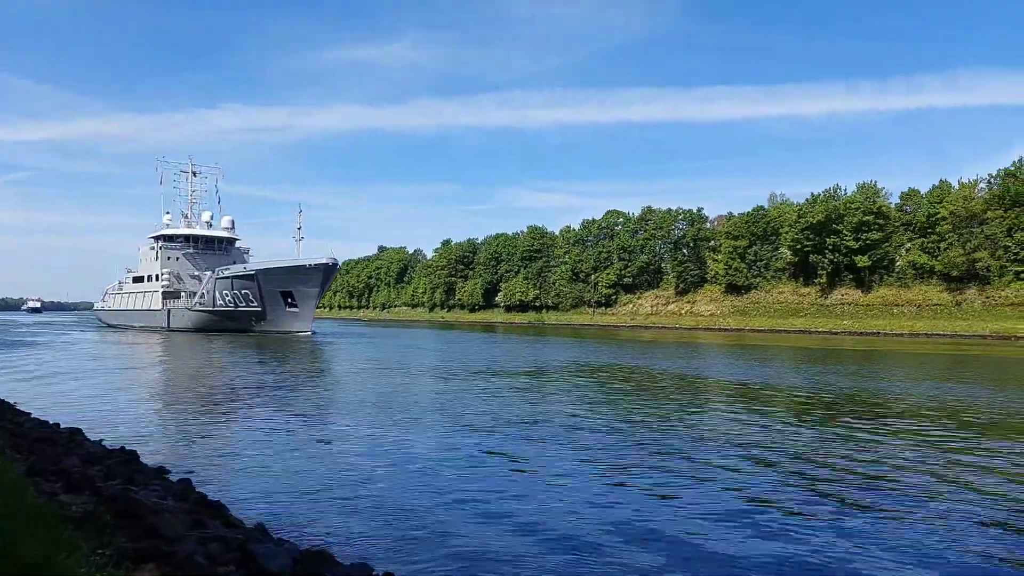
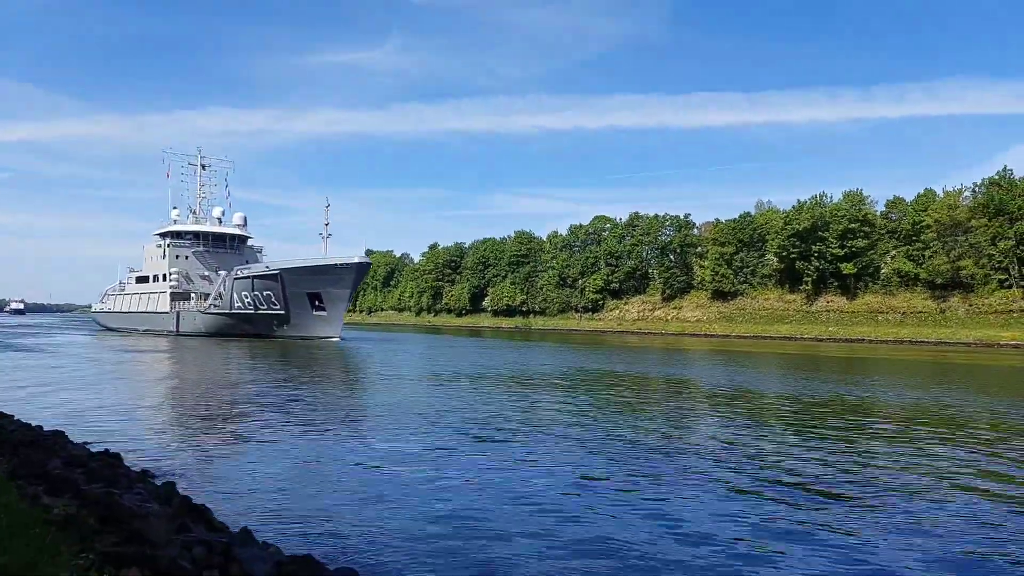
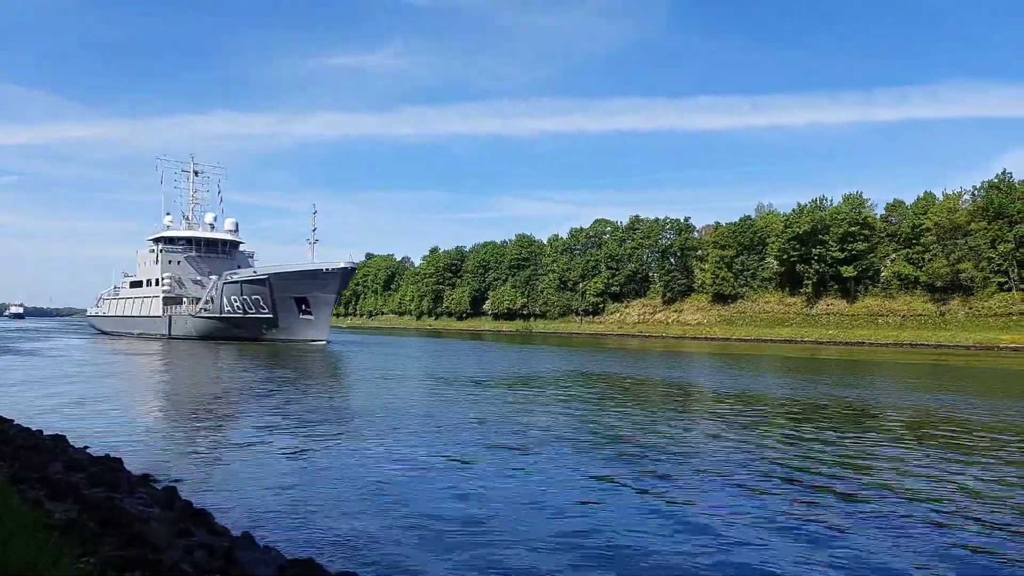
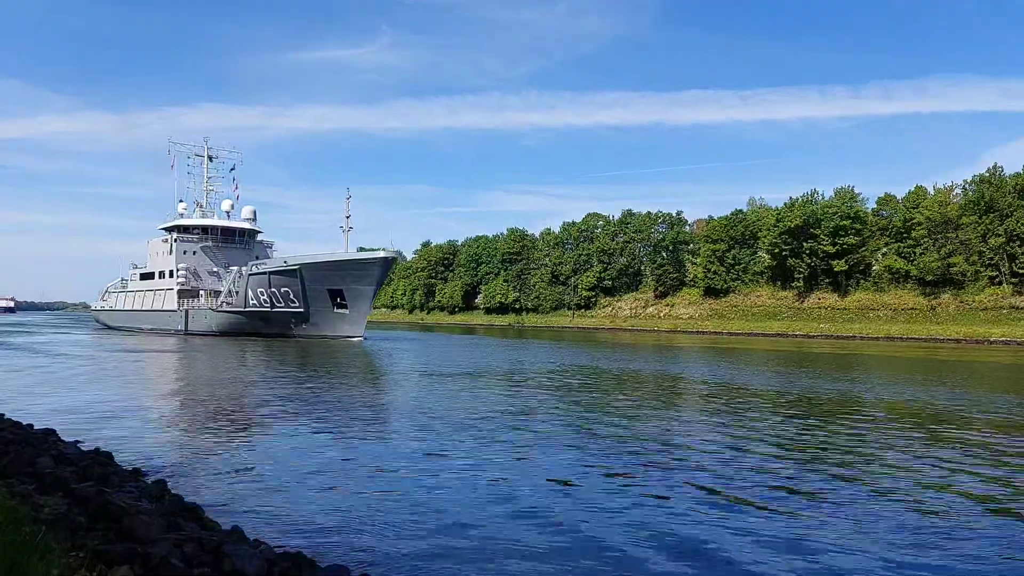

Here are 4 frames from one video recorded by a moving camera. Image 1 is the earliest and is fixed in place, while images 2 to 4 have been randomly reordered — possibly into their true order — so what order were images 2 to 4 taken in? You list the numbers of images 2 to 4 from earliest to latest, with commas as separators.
3, 2, 4
